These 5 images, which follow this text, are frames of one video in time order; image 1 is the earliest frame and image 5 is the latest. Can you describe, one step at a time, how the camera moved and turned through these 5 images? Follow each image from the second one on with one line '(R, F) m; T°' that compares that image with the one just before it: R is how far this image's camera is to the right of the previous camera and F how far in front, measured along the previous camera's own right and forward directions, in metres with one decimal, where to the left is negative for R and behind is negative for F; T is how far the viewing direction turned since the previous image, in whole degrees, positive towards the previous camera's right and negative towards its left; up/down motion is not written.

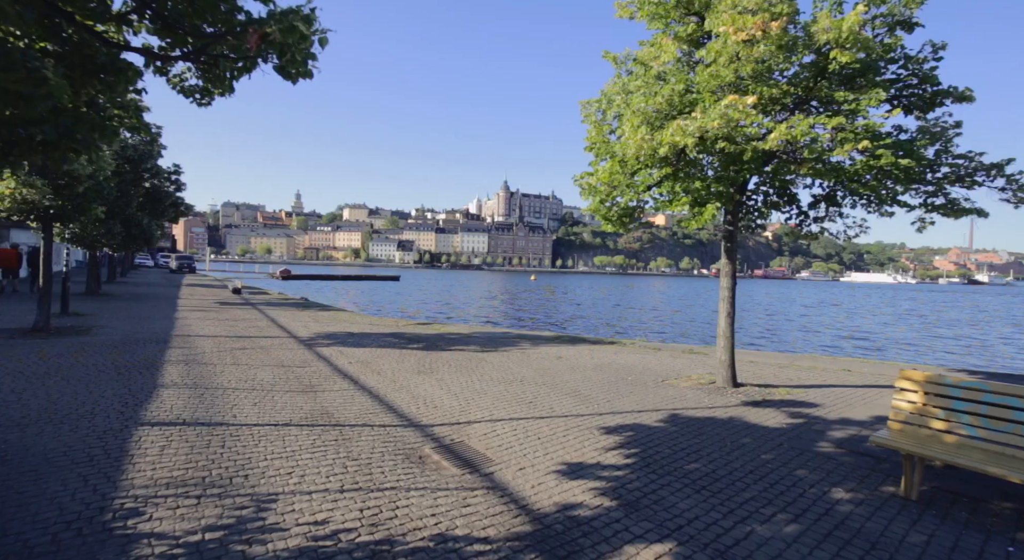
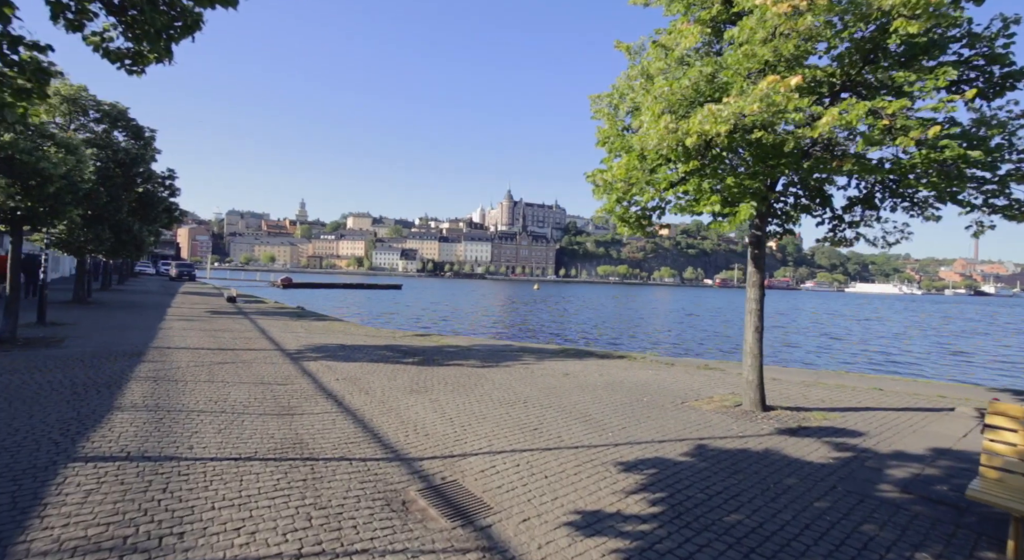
(0.0, +1.0) m; 0°
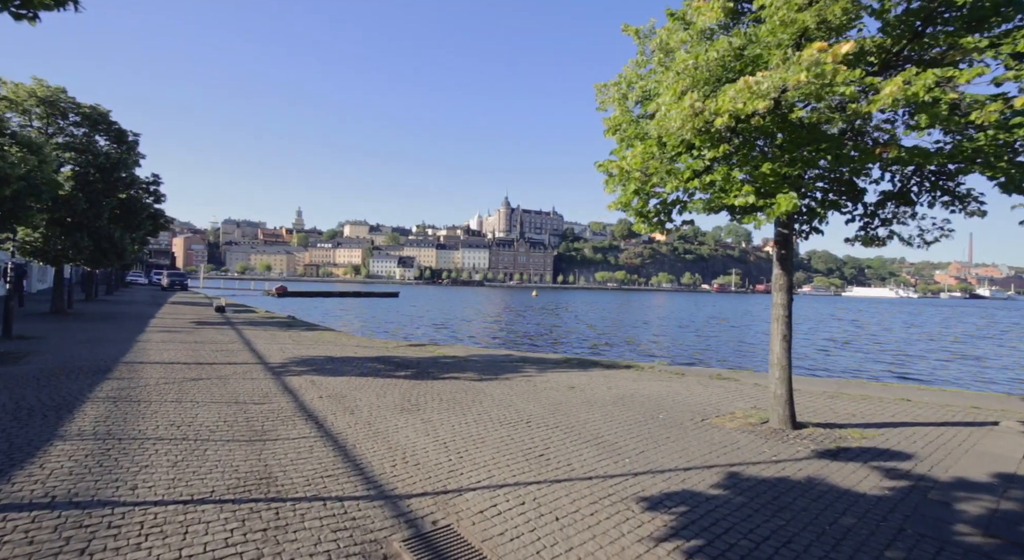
(0.0, +0.9) m; 0°
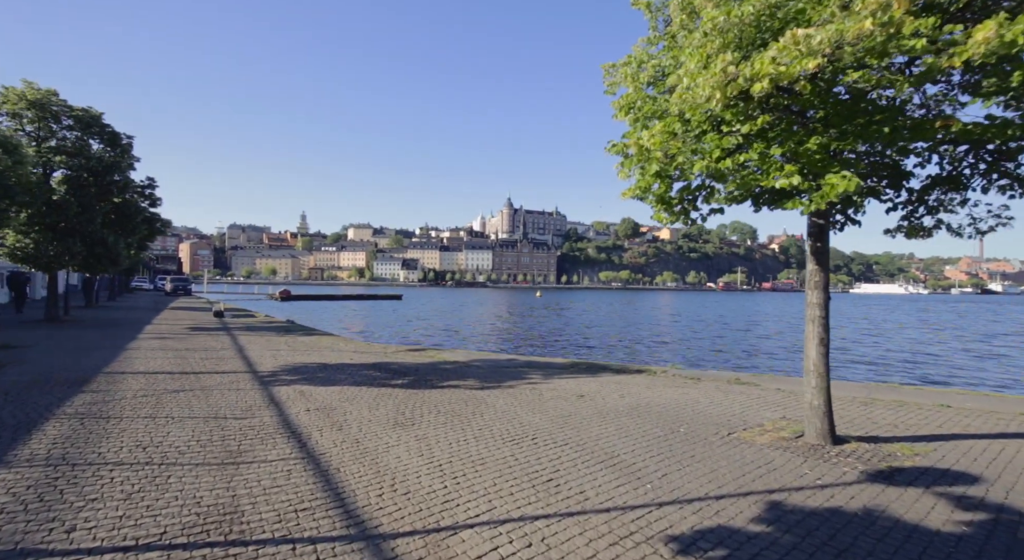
(0.0, +0.8) m; -1°
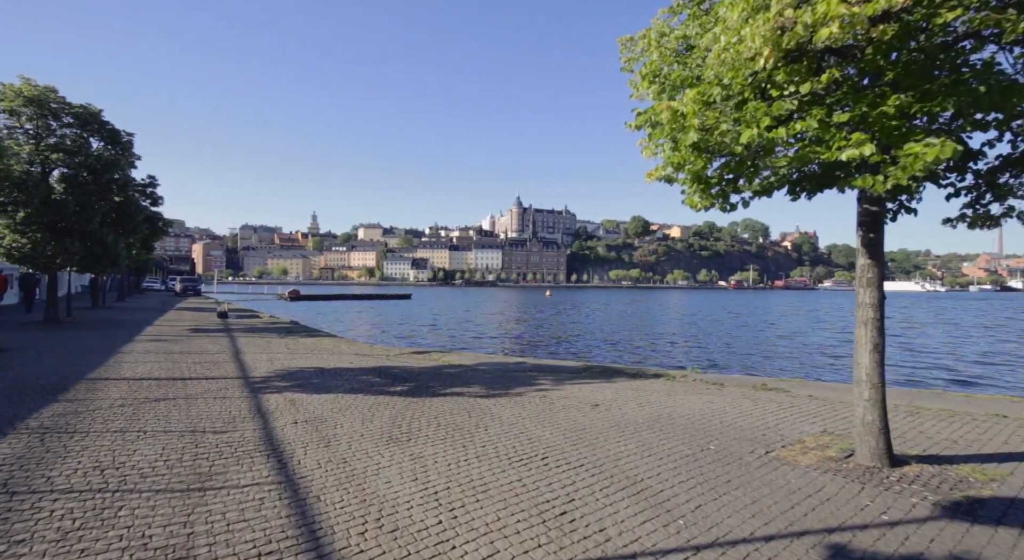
(0.0, +0.9) m; -1°
